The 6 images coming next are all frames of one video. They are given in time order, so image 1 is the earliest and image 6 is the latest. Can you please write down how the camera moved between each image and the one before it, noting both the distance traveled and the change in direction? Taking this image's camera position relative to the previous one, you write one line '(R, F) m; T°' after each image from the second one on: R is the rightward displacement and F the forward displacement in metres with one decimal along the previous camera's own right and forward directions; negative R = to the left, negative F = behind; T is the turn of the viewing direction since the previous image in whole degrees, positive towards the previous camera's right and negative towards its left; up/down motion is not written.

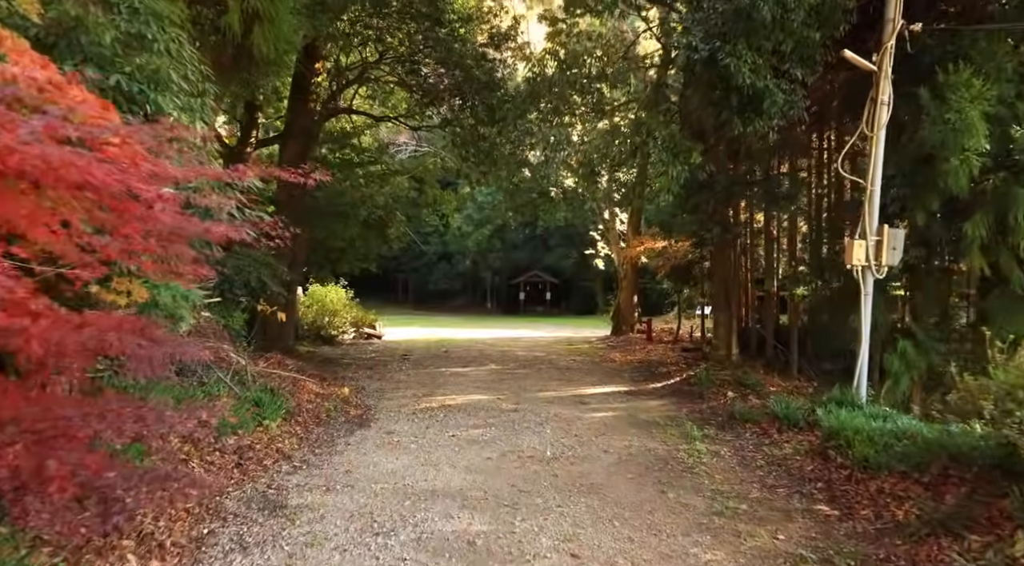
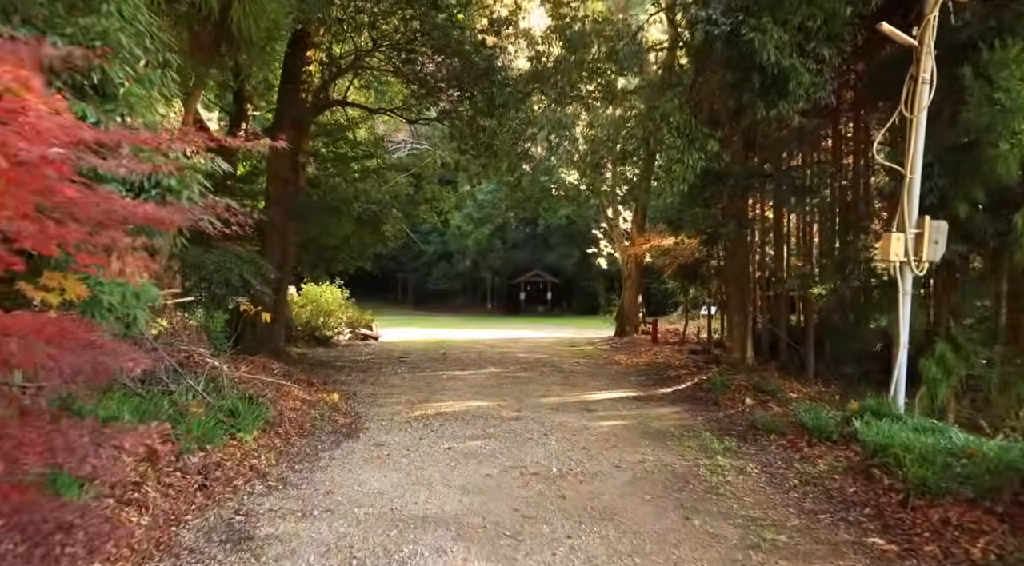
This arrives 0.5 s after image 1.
(0.0, +0.6) m; 0°
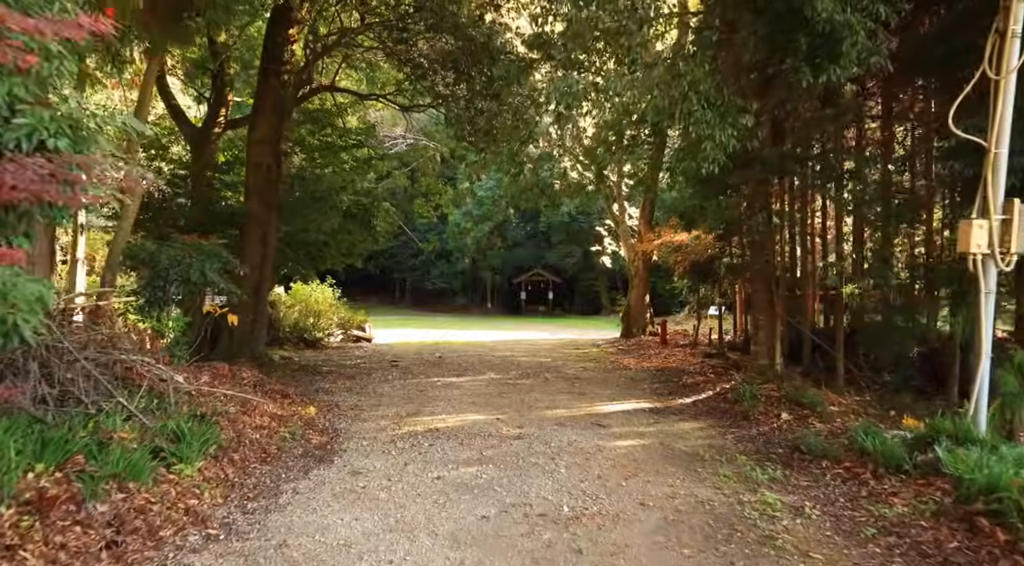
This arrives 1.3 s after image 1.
(0.0, +1.0) m; 0°
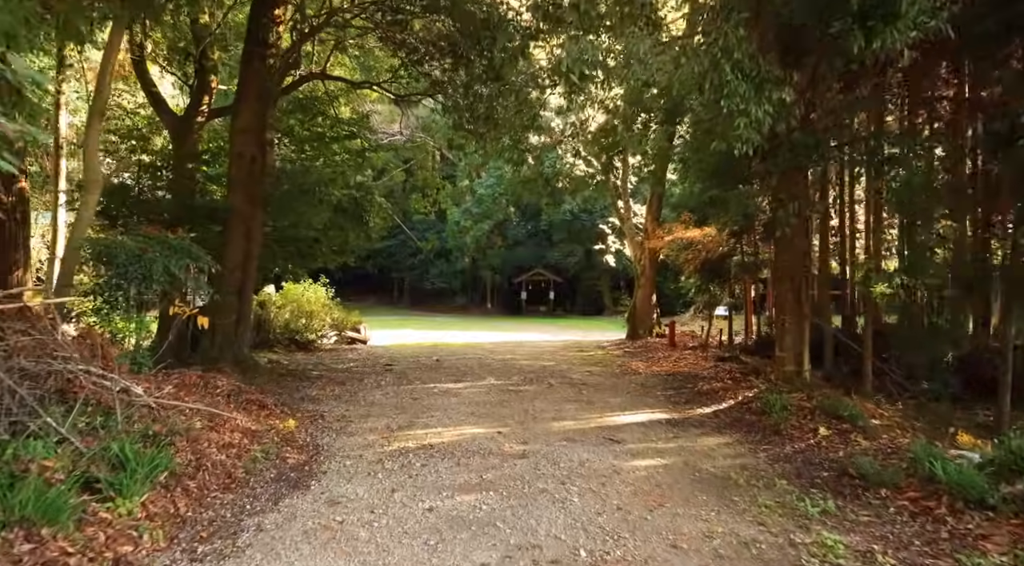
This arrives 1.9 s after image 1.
(0.0, +0.7) m; 0°
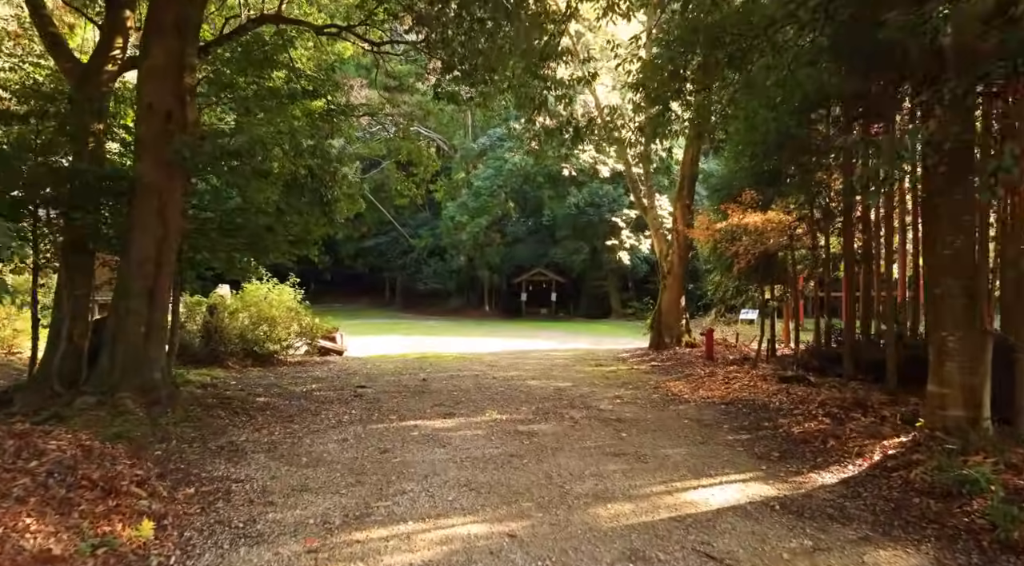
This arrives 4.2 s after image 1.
(-0.1, +2.7) m; 0°
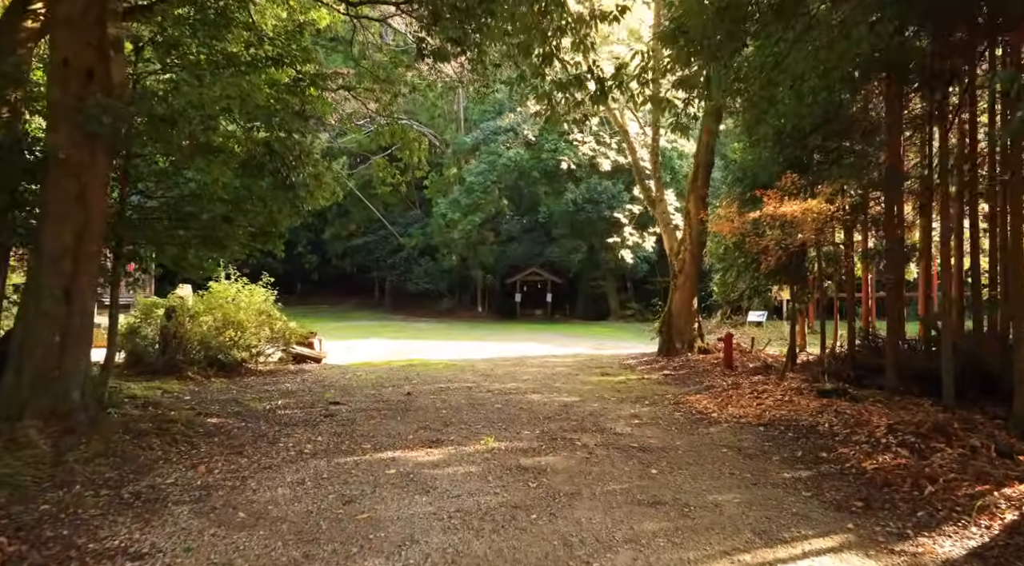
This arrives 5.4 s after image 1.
(-0.1, +1.4) m; +1°
